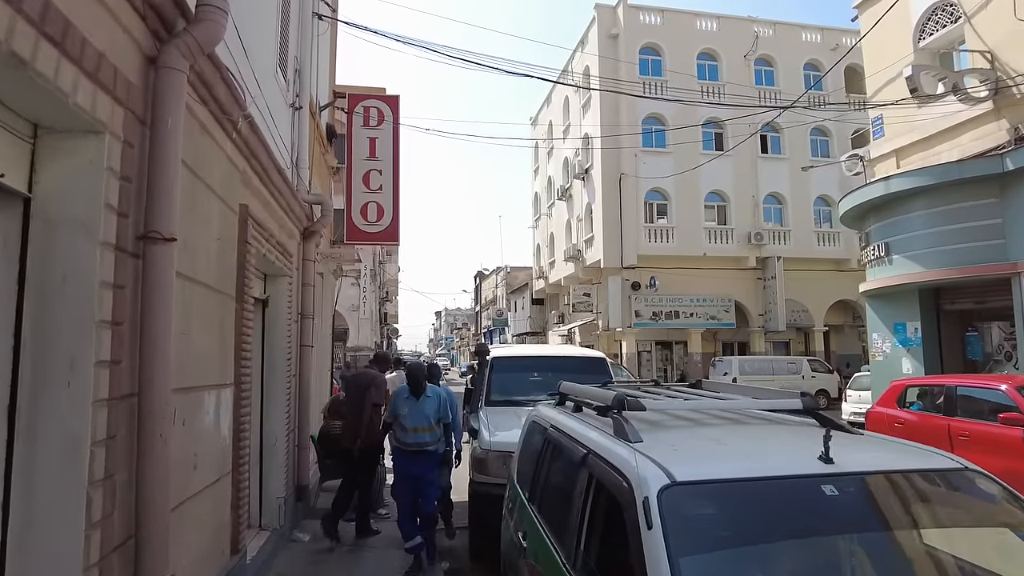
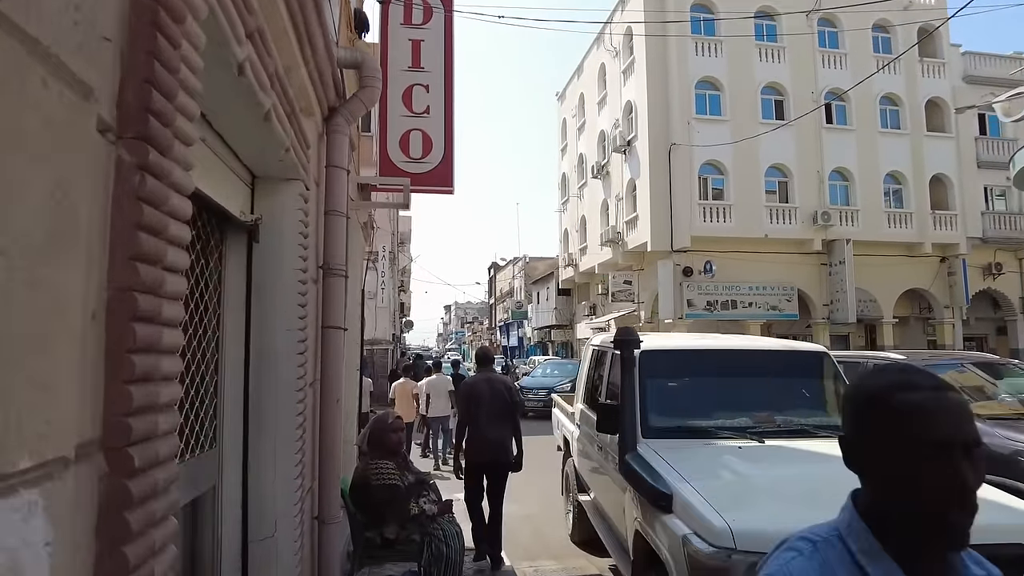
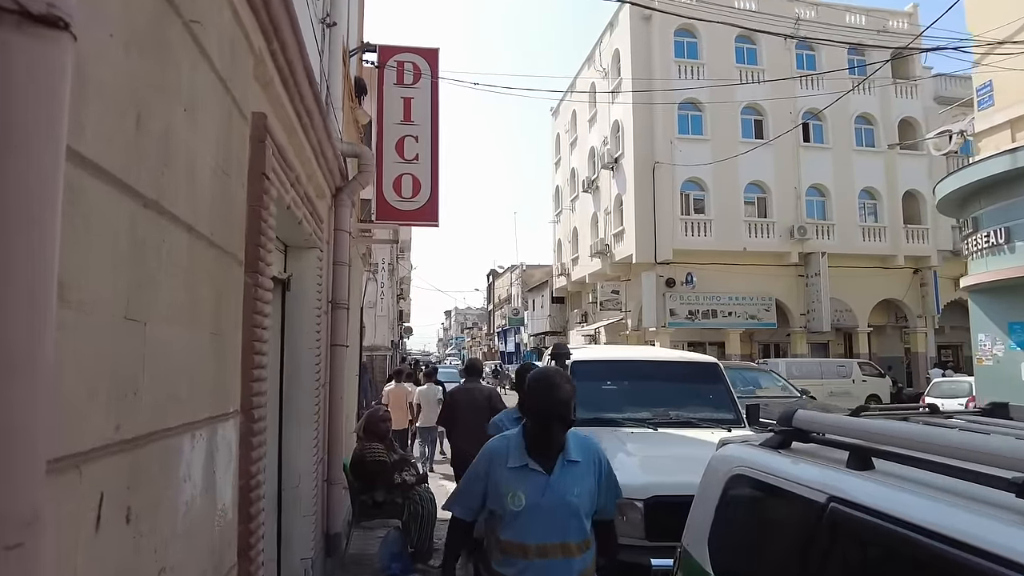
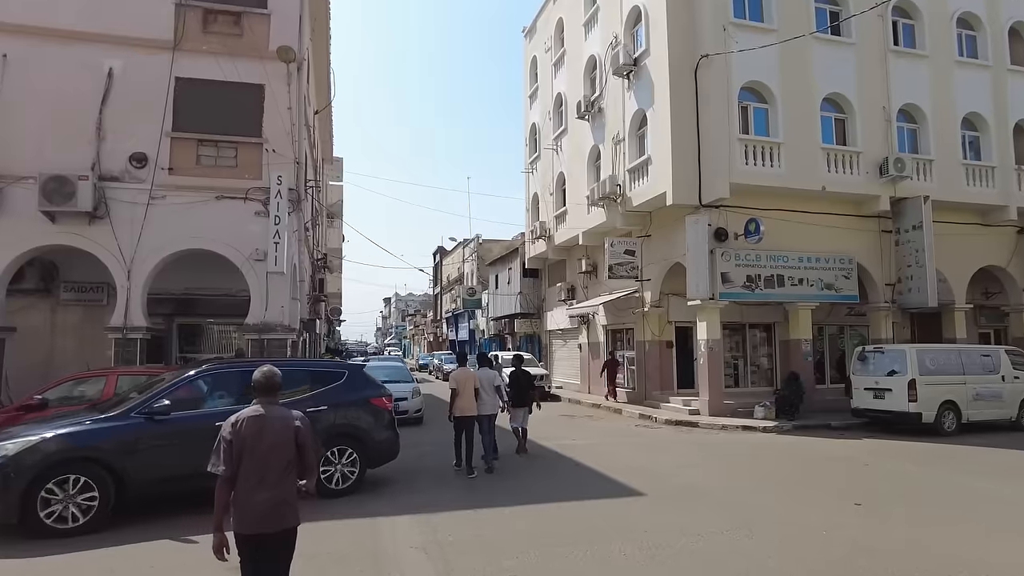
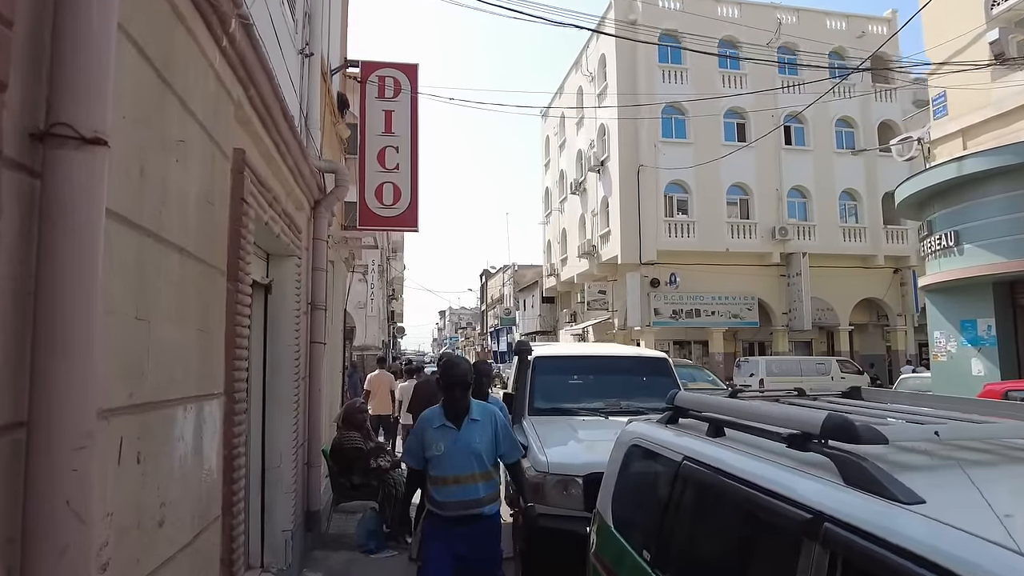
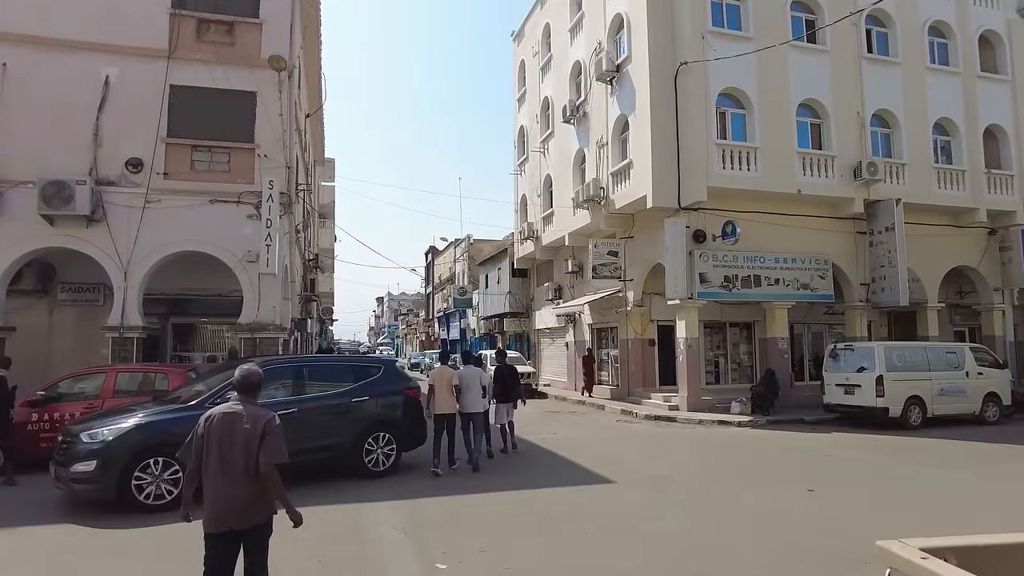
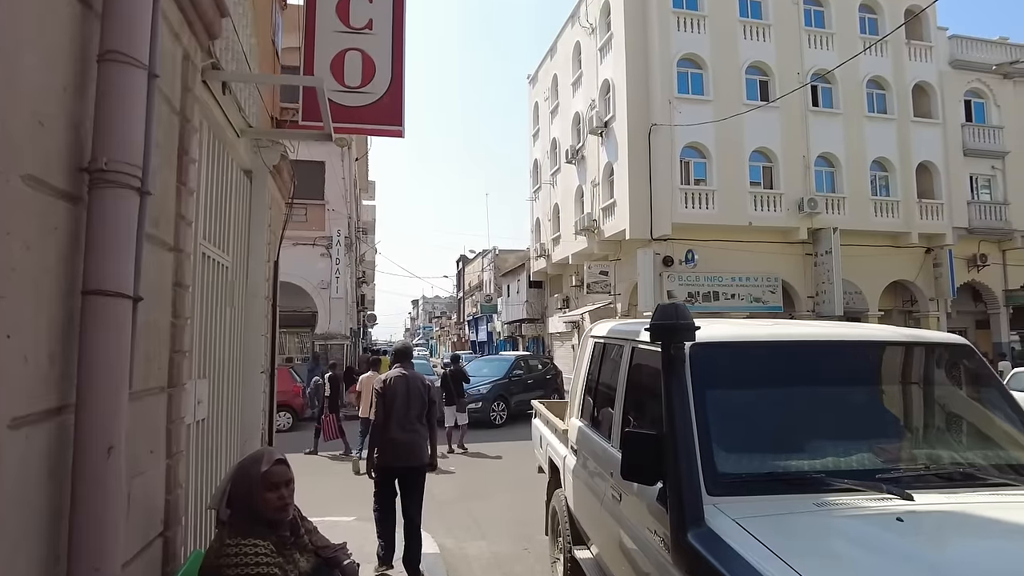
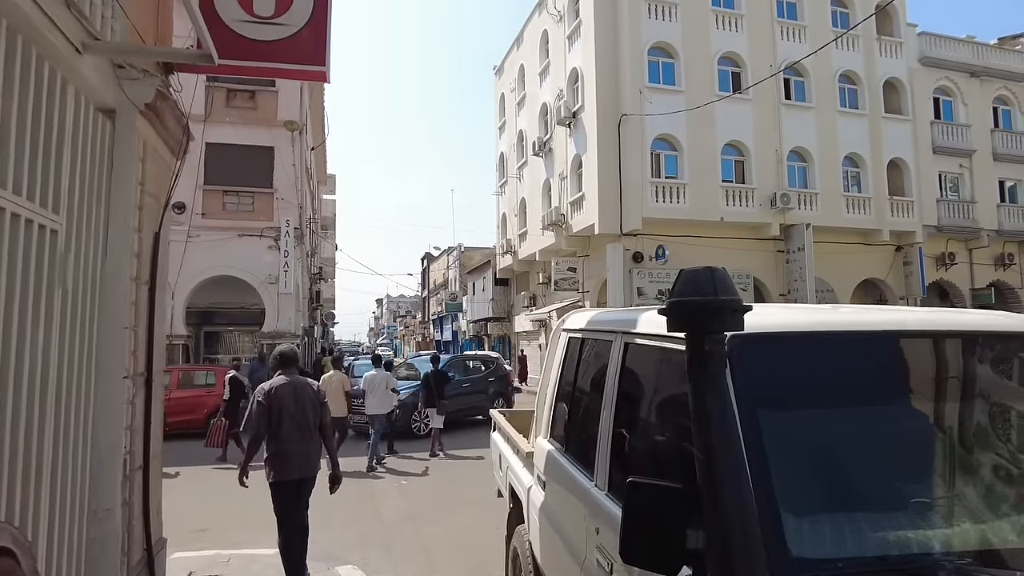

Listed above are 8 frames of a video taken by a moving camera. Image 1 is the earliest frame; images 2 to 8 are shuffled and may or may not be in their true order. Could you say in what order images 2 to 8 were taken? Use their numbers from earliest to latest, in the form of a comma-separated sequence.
5, 3, 2, 7, 8, 6, 4
